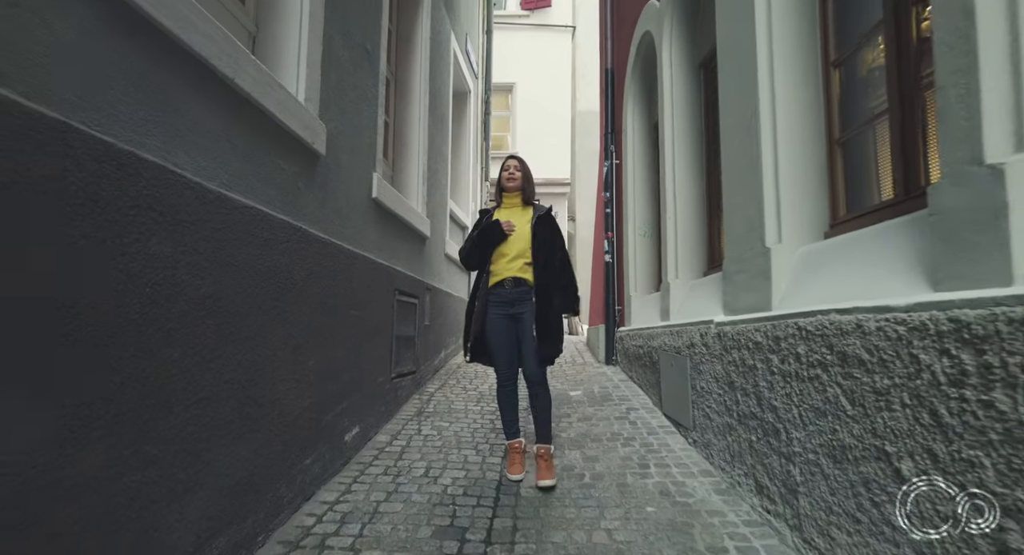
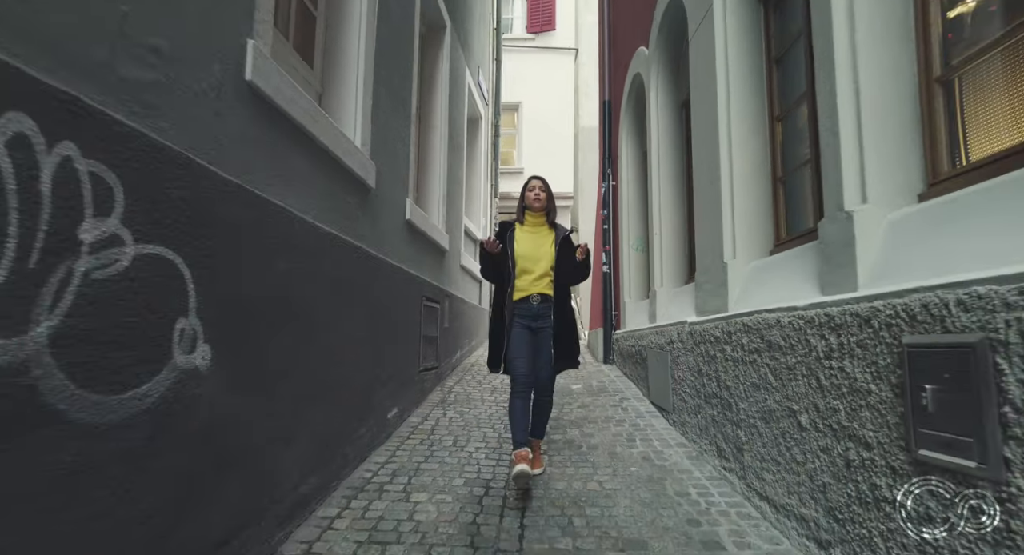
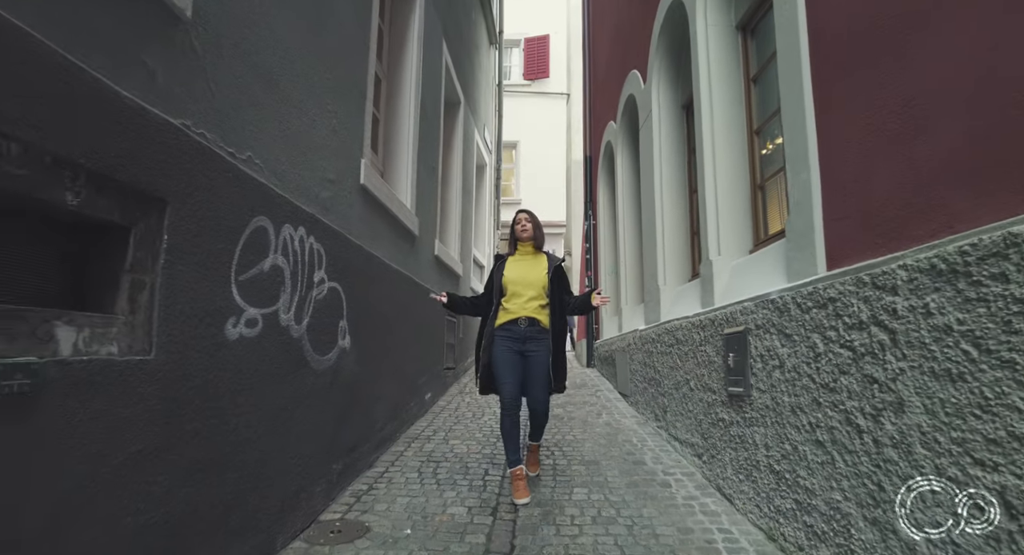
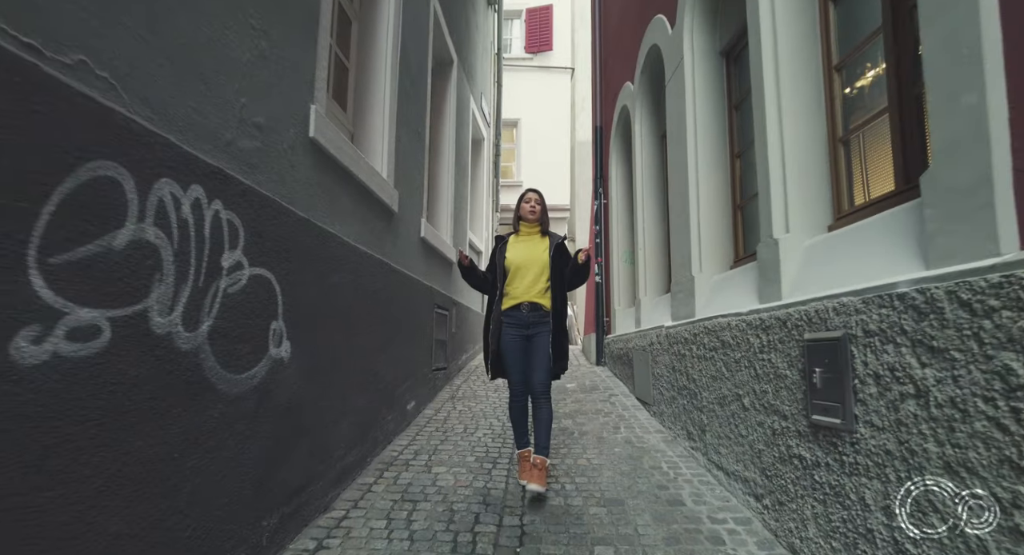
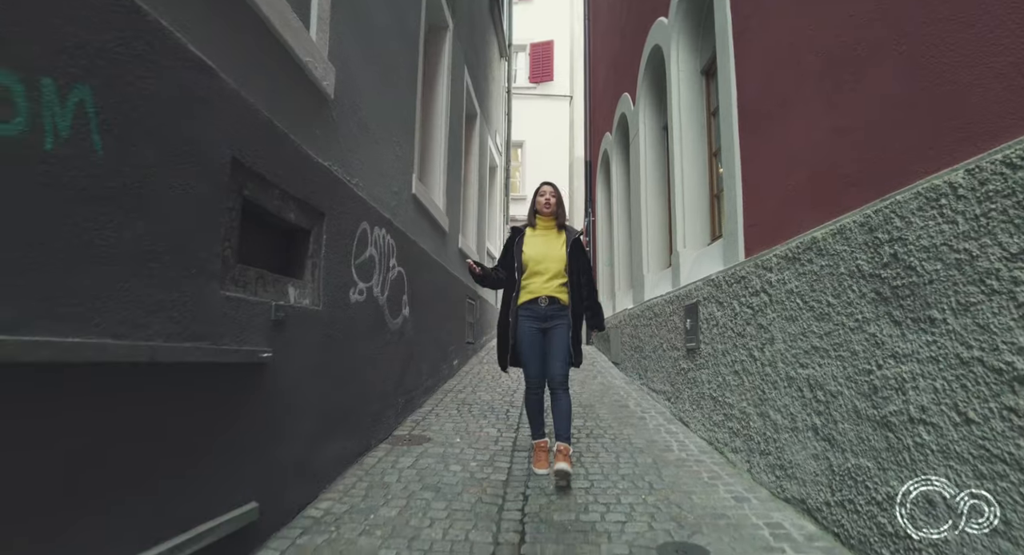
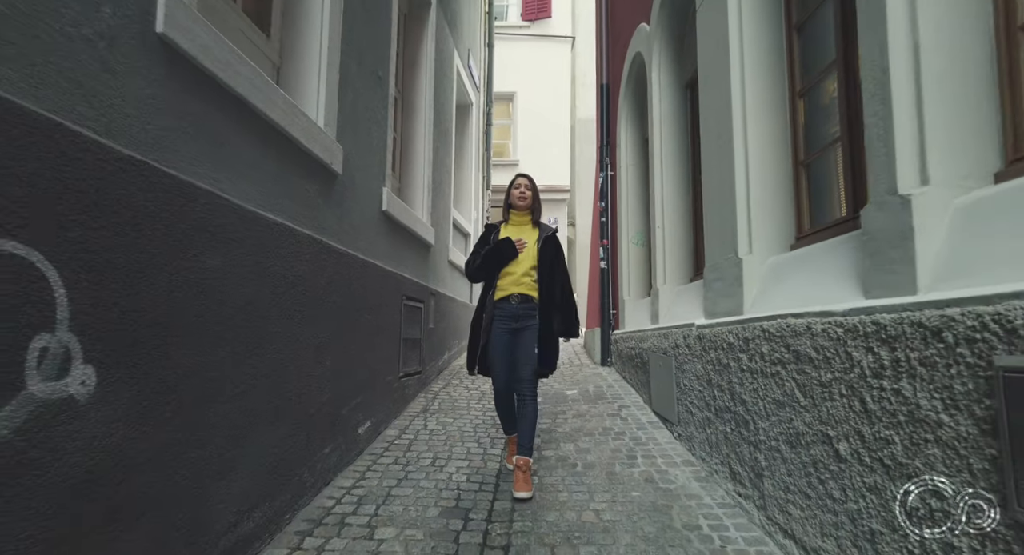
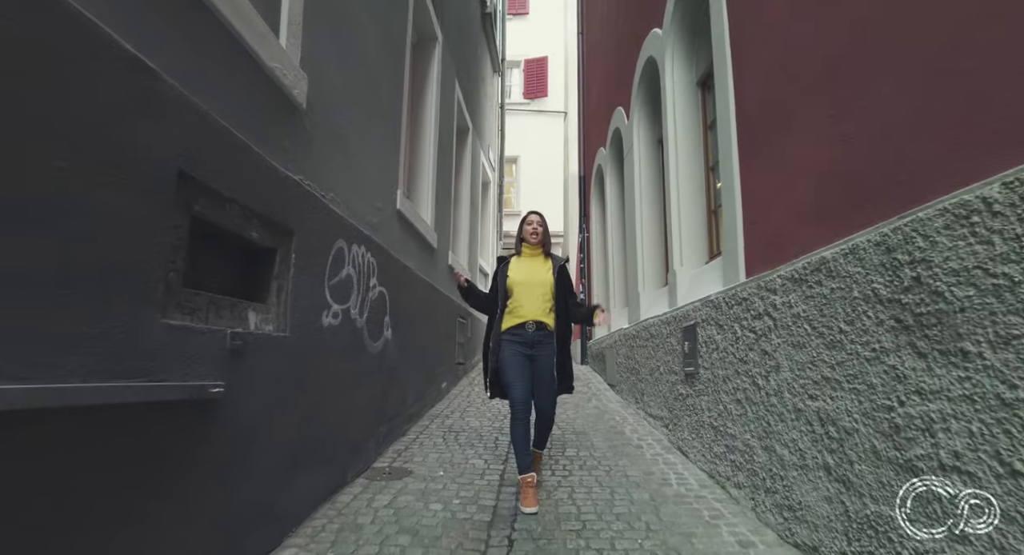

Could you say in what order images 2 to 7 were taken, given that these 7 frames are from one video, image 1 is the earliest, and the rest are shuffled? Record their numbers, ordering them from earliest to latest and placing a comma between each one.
6, 2, 4, 3, 7, 5
